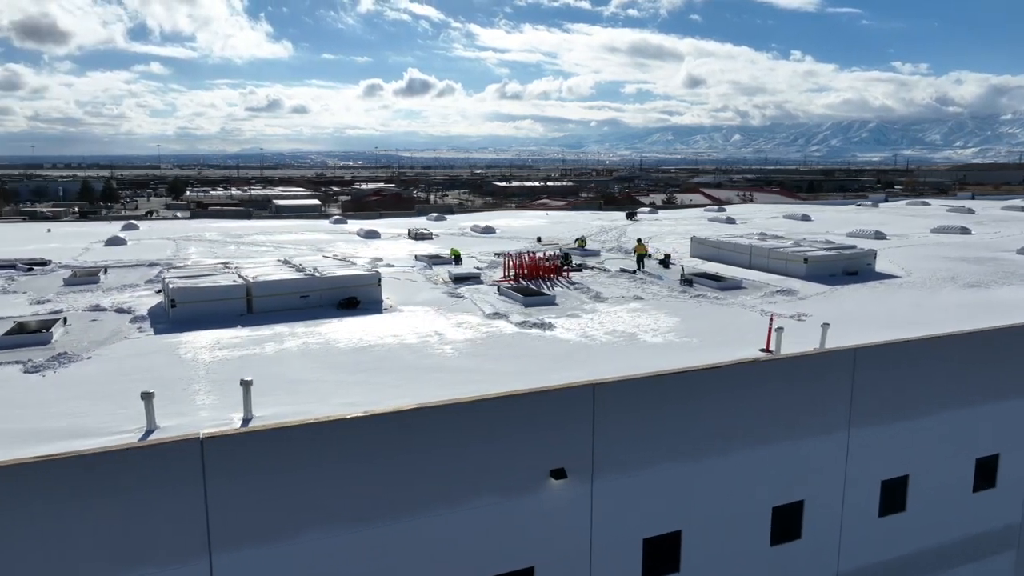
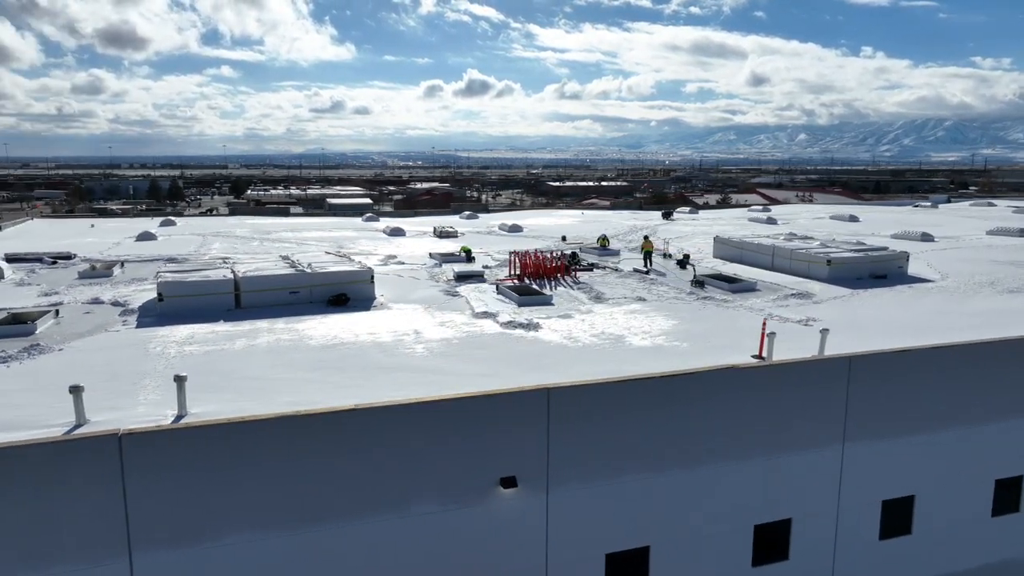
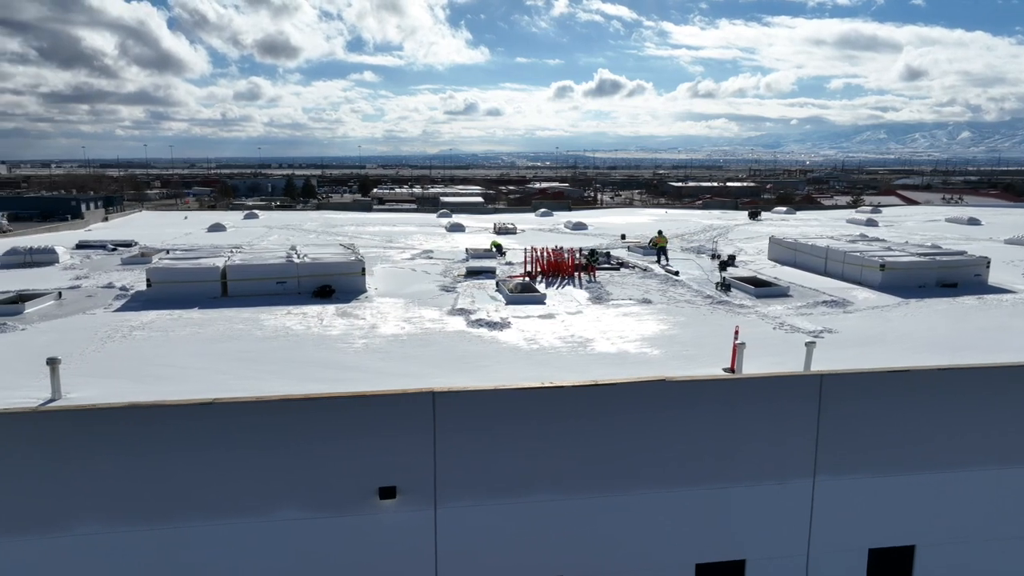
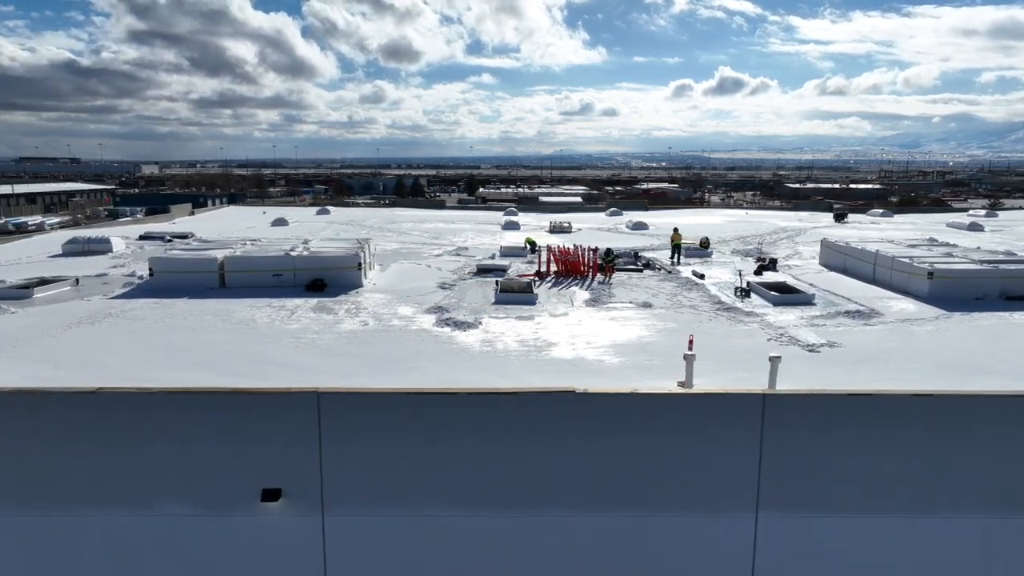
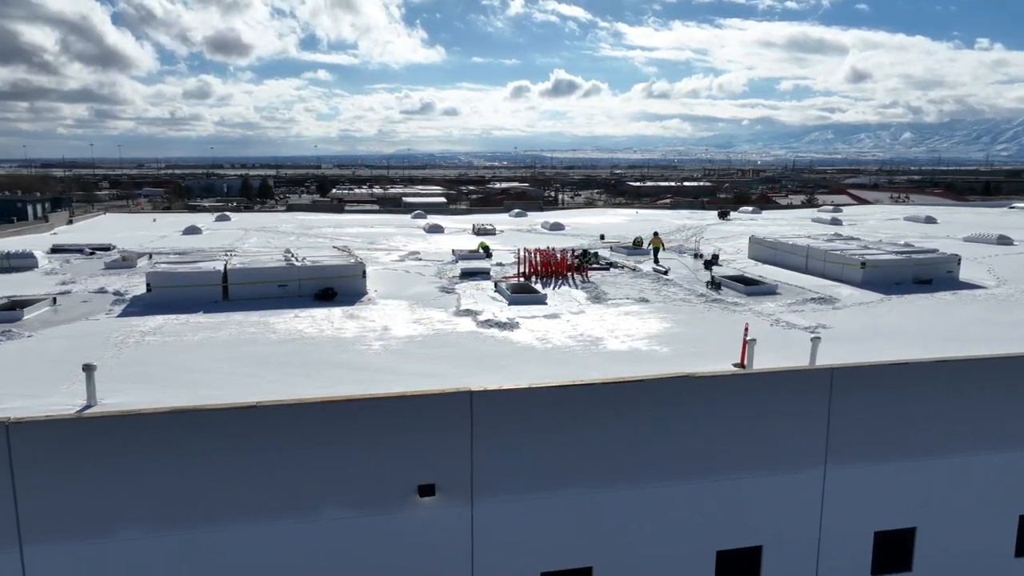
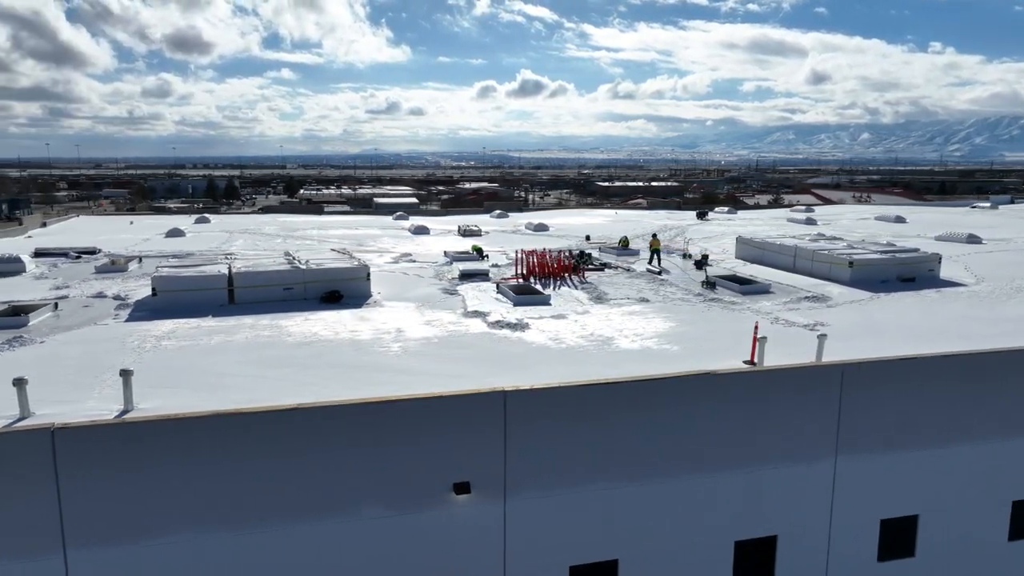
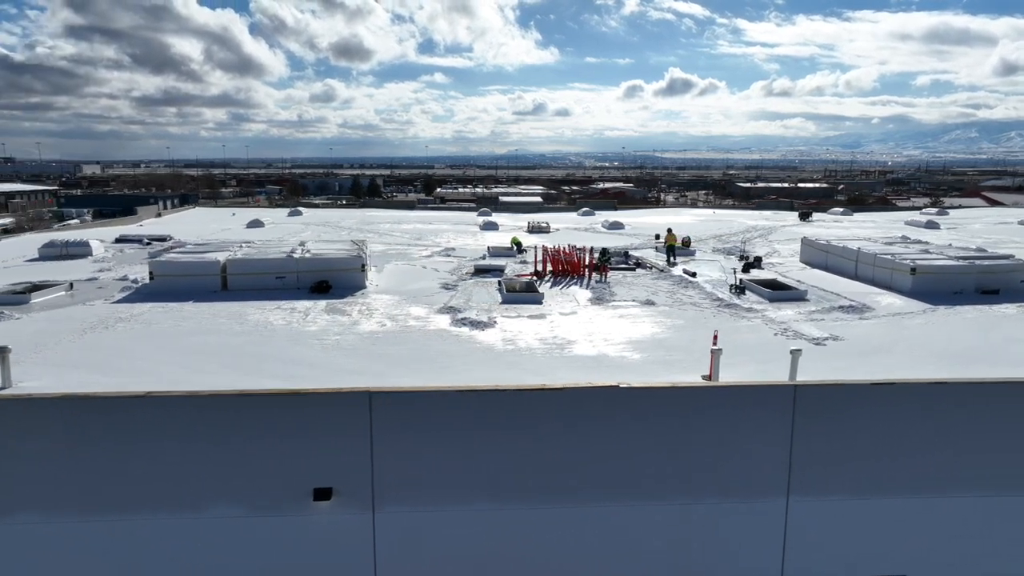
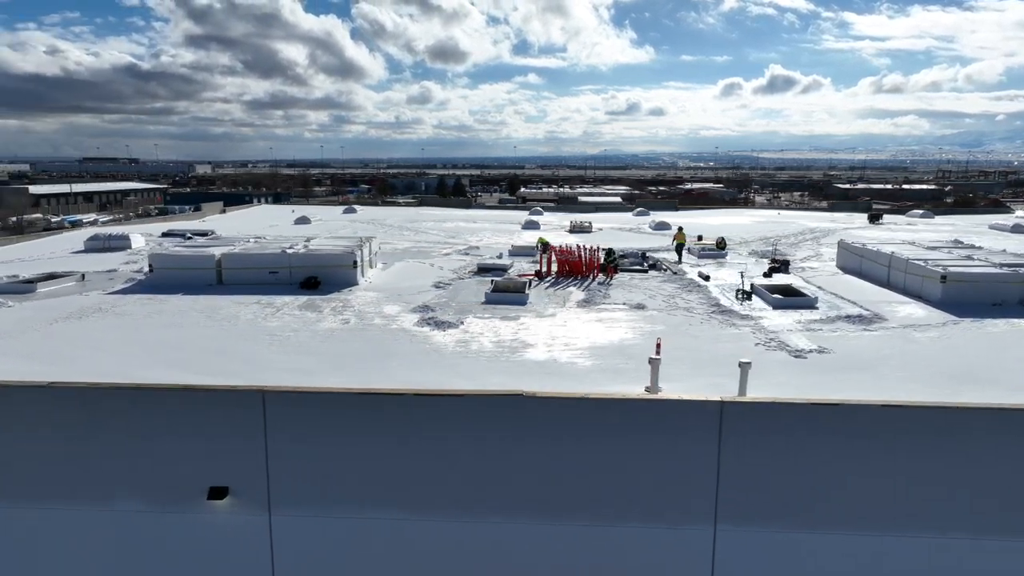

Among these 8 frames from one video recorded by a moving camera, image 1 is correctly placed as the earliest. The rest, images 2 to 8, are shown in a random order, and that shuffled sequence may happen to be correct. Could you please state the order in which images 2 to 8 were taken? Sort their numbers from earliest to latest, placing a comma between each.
2, 6, 5, 3, 7, 4, 8
